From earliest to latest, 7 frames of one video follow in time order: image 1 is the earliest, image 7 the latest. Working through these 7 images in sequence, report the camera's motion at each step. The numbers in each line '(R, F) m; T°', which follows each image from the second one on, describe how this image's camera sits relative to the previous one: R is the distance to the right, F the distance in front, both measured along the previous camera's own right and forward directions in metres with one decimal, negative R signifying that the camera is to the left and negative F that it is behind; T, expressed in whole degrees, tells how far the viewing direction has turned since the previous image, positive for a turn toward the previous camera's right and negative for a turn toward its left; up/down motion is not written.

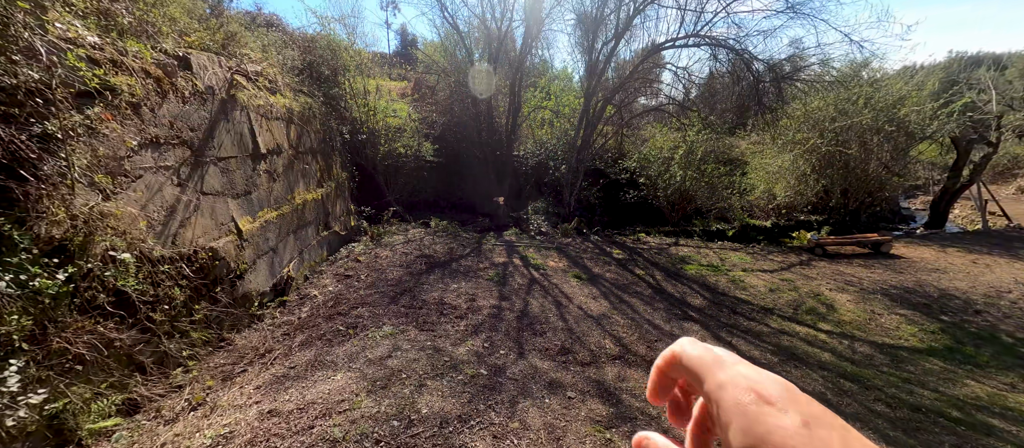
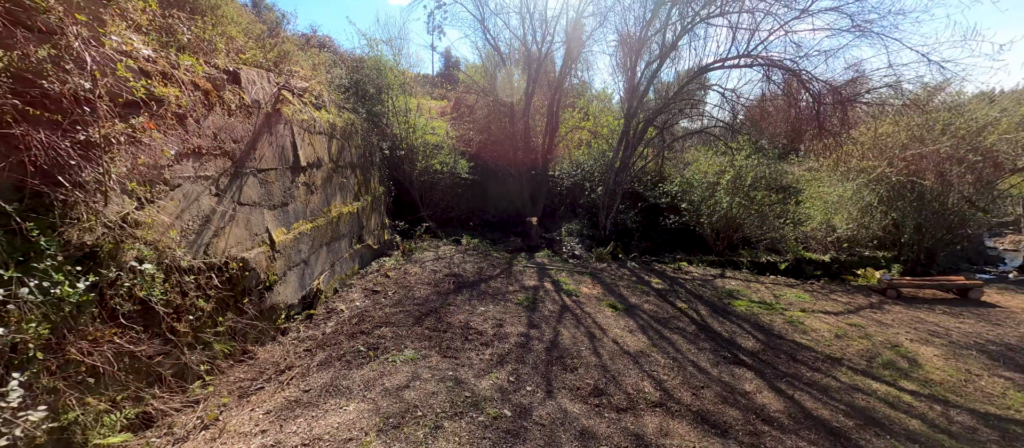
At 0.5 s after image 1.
(0.0, +0.2) m; -5°
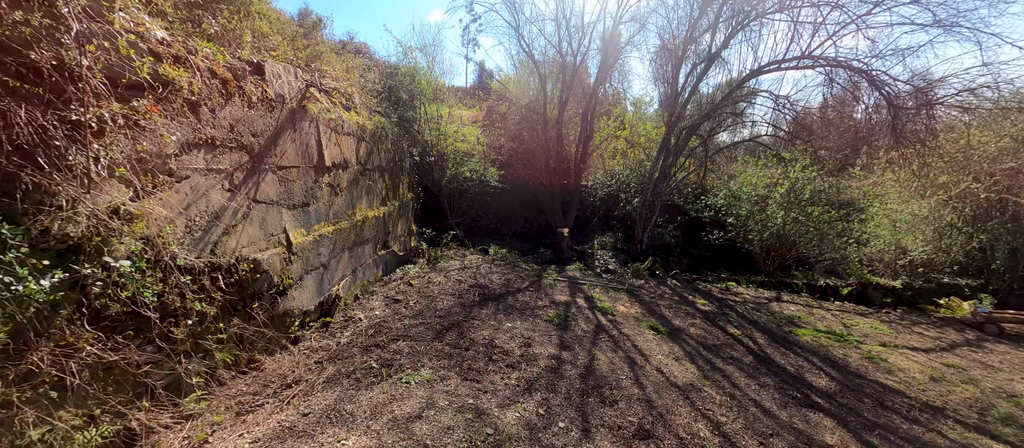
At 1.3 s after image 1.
(0.0, +0.3) m; -4°
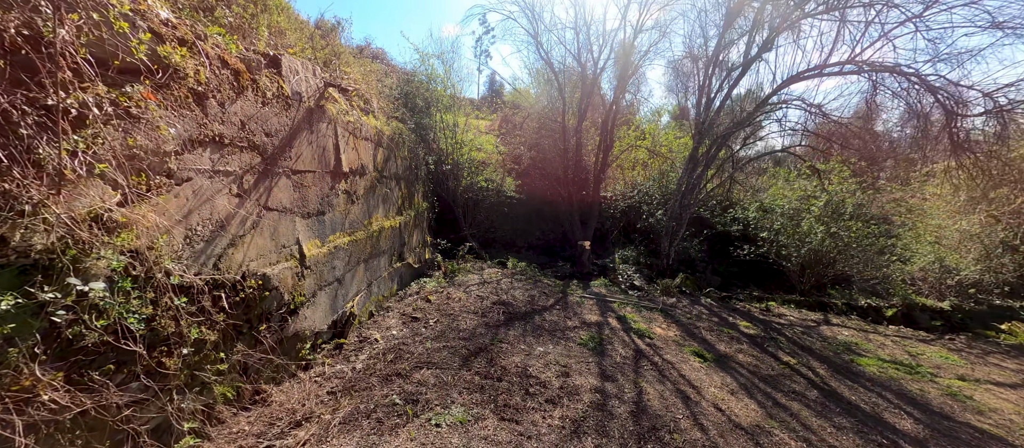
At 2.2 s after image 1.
(-0.2, +0.3) m; -1°
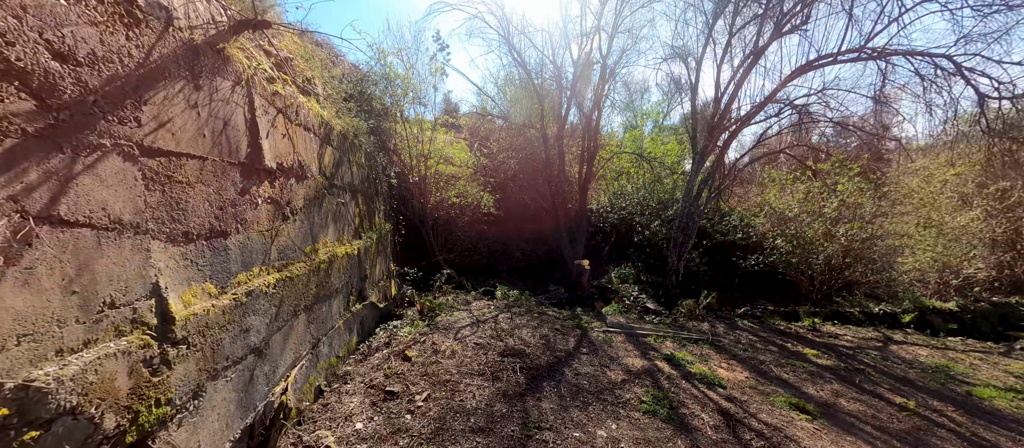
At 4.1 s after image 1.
(-0.4, +1.2) m; +7°
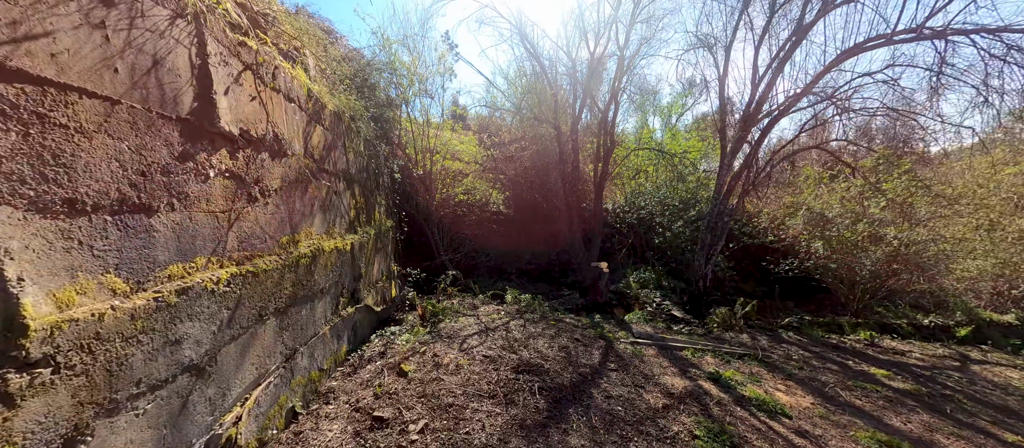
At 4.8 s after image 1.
(-0.1, +0.5) m; -1°
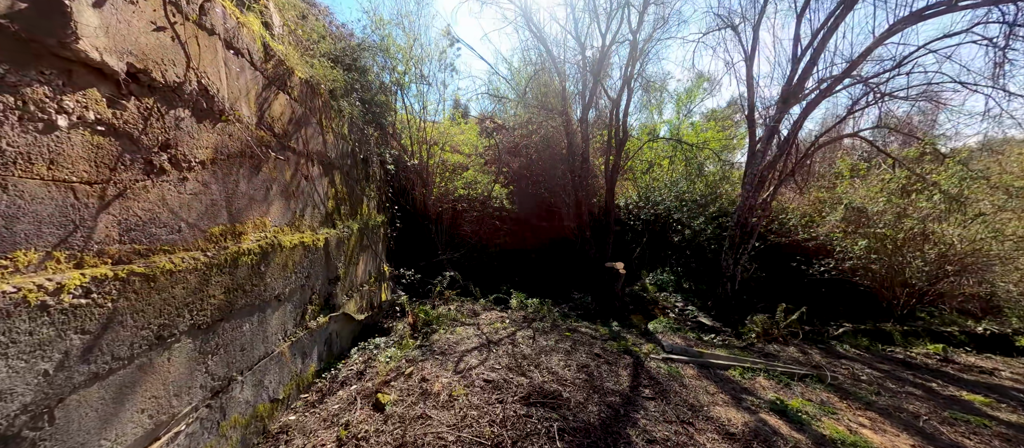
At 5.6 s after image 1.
(0.0, +0.6) m; 0°
